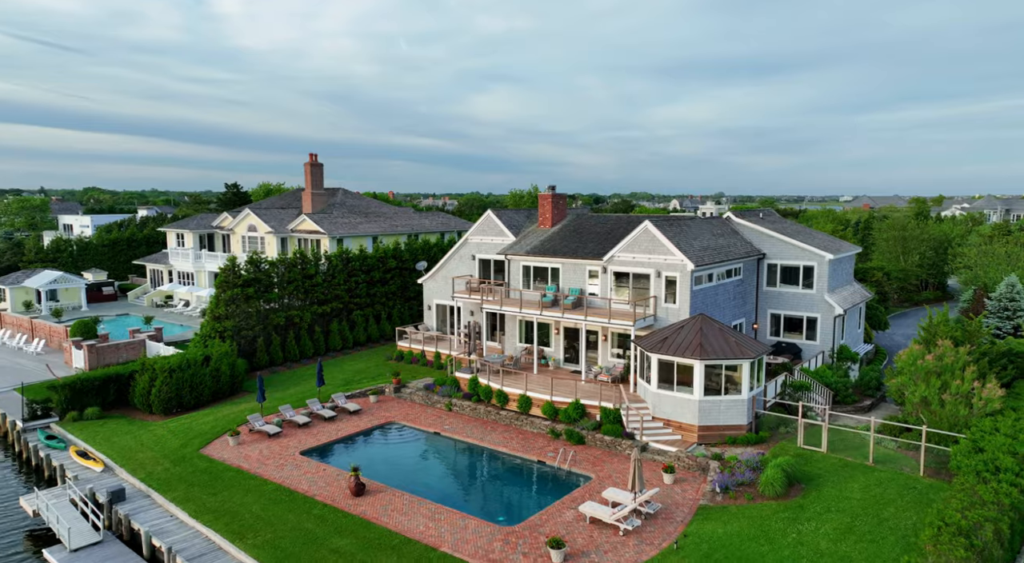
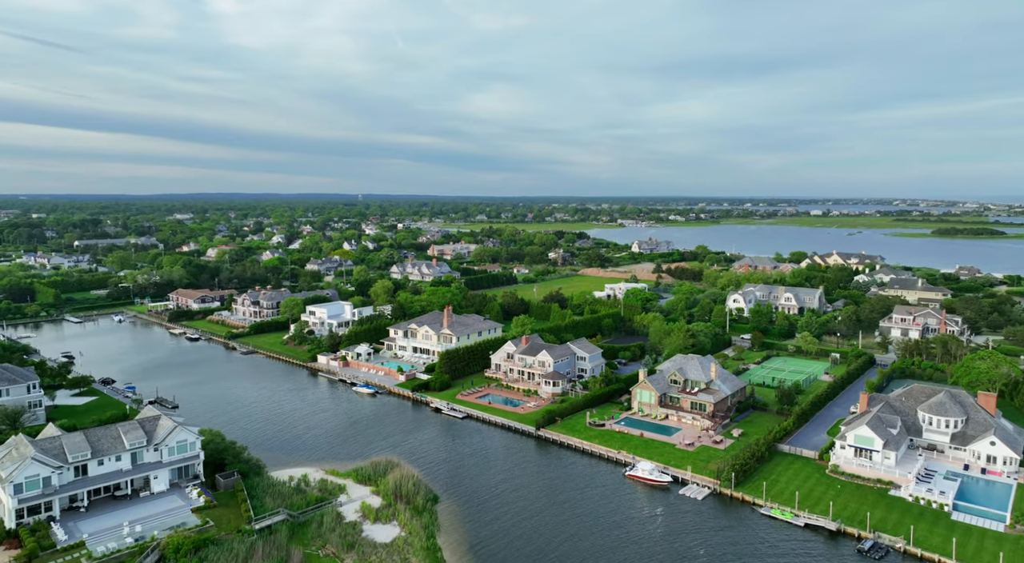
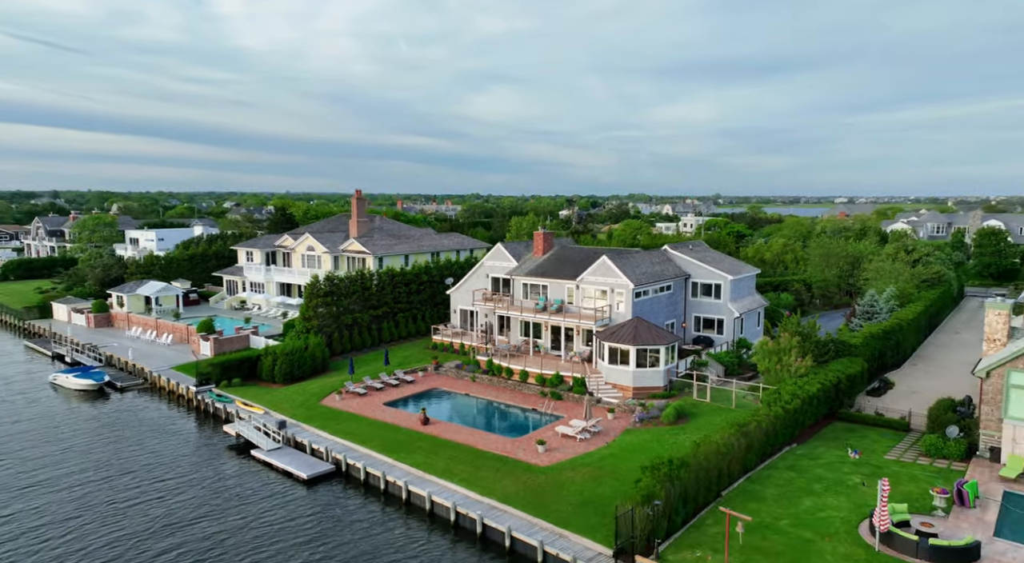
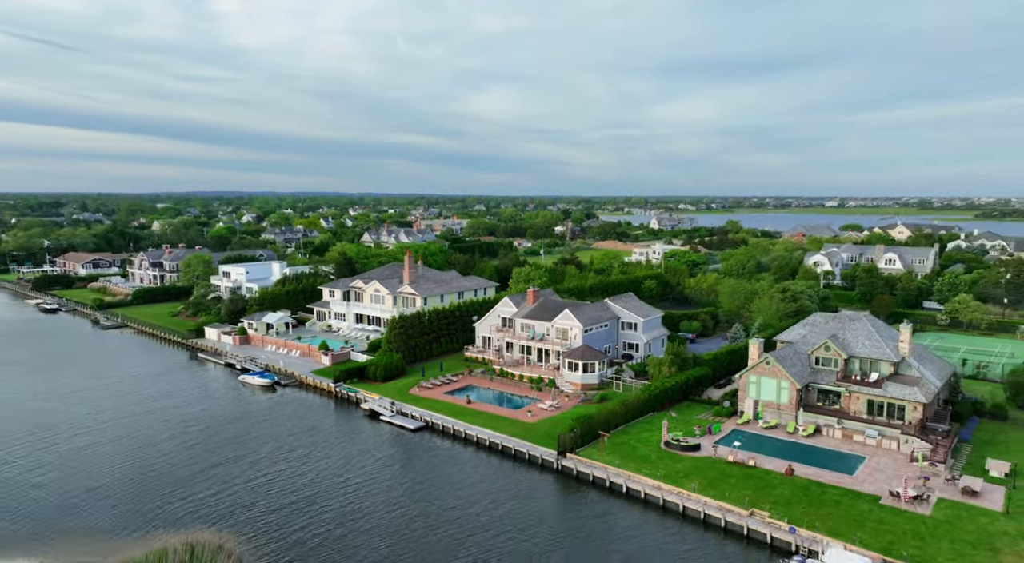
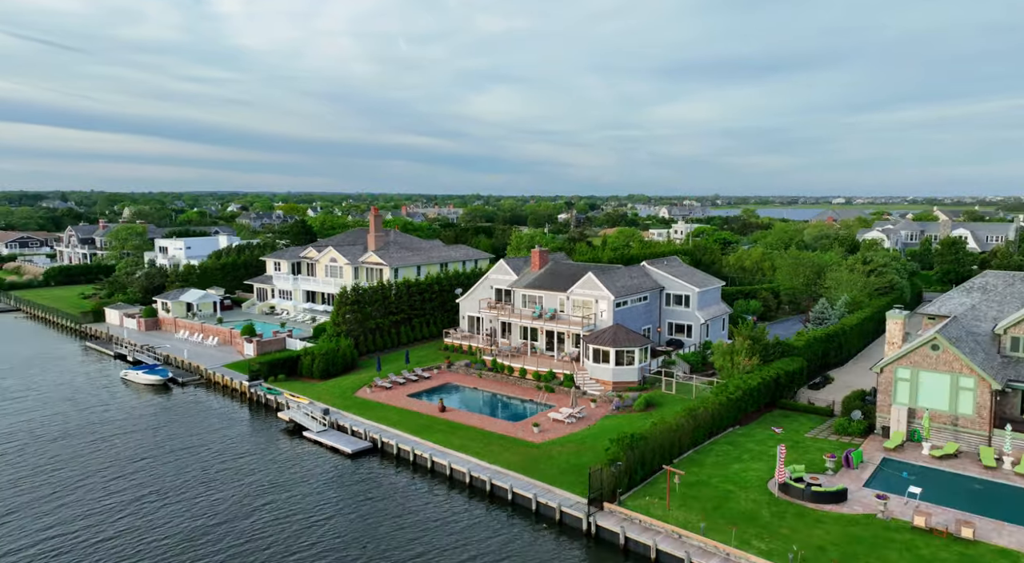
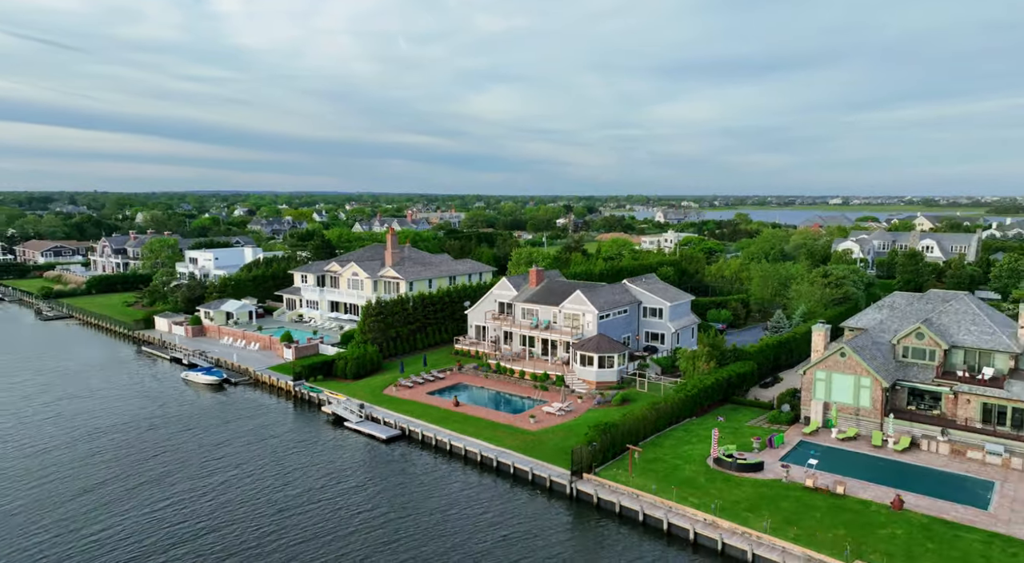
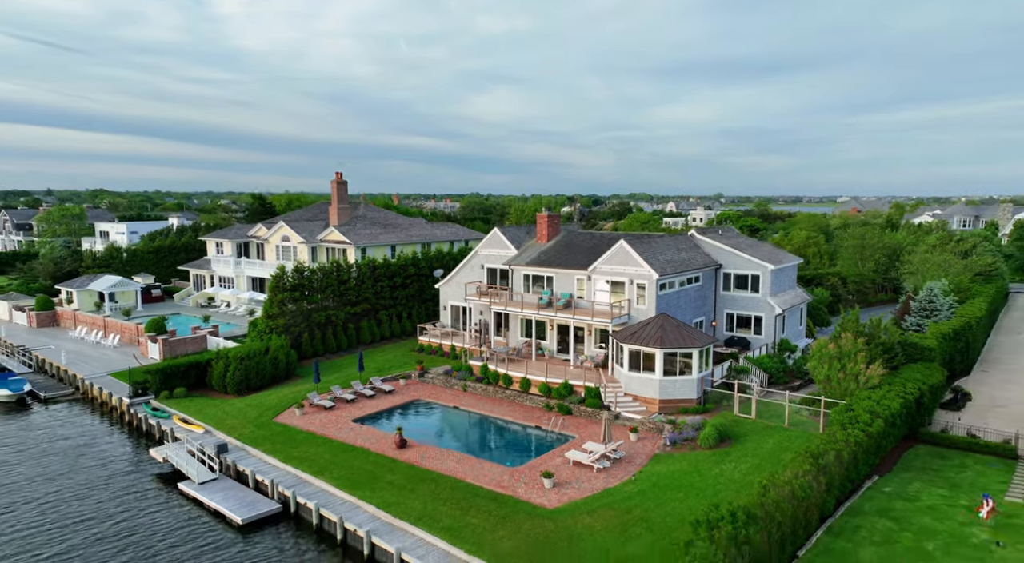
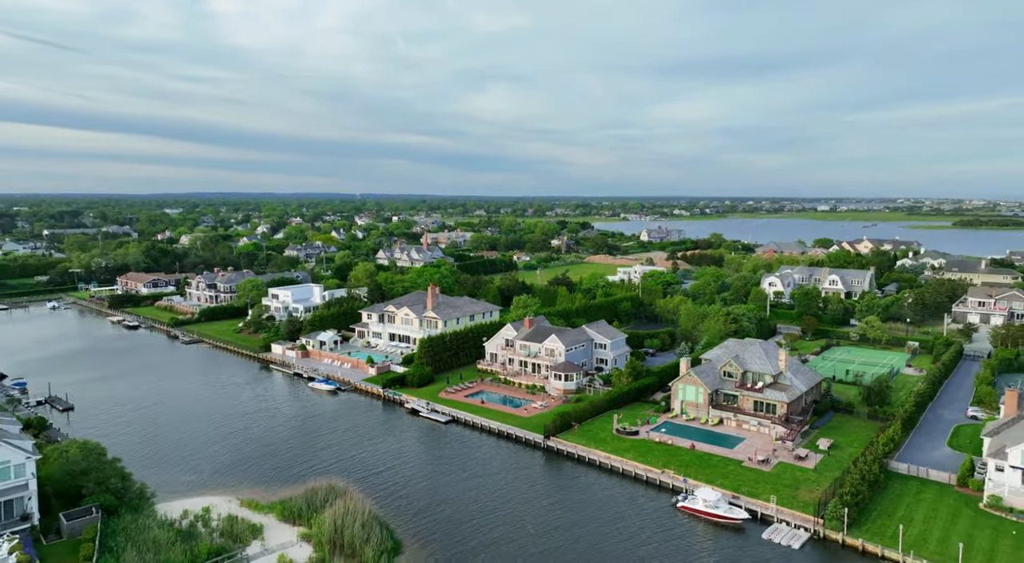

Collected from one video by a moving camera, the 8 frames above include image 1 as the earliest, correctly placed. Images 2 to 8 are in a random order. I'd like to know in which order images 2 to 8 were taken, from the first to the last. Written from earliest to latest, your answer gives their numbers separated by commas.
7, 3, 5, 6, 4, 8, 2
